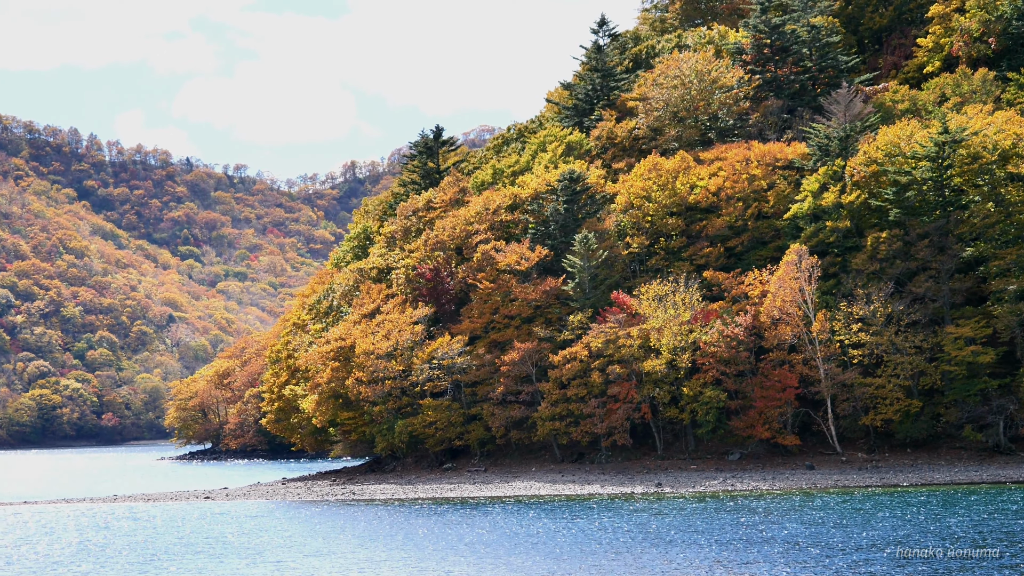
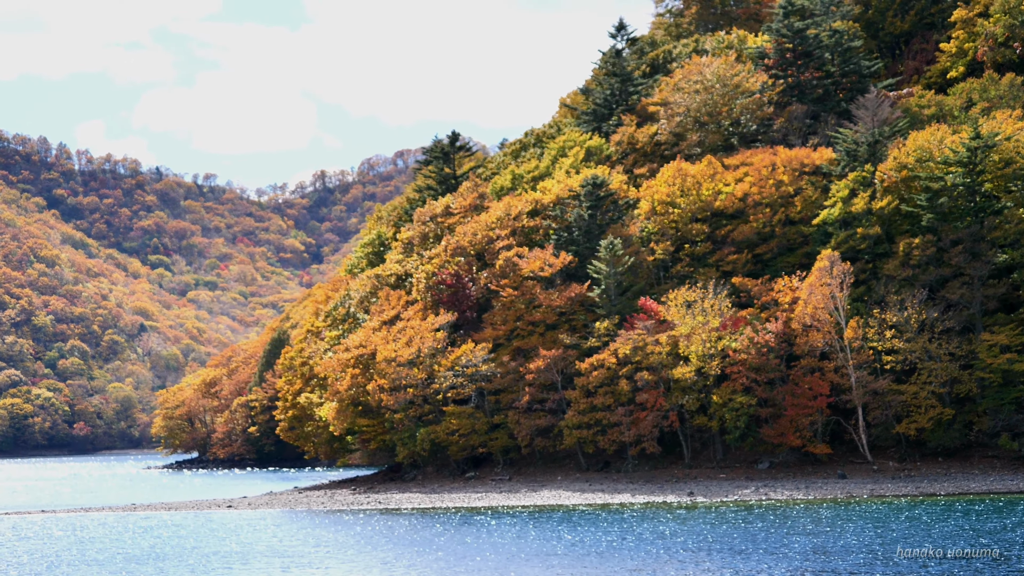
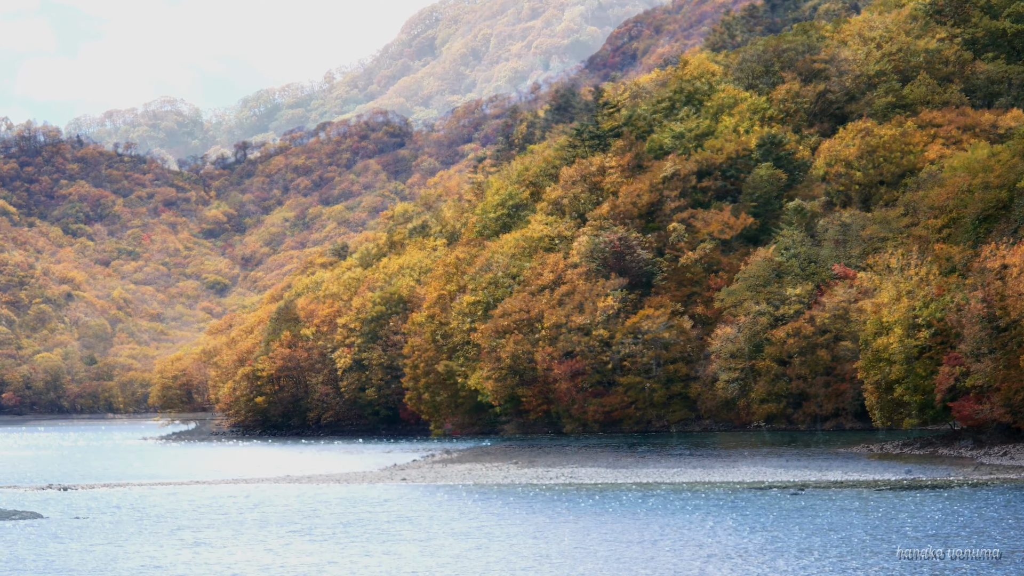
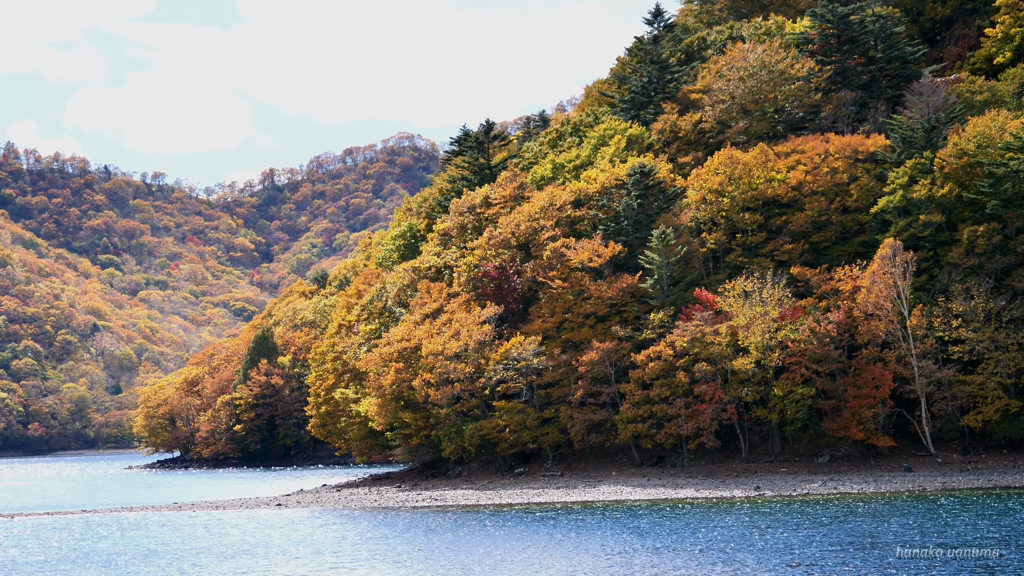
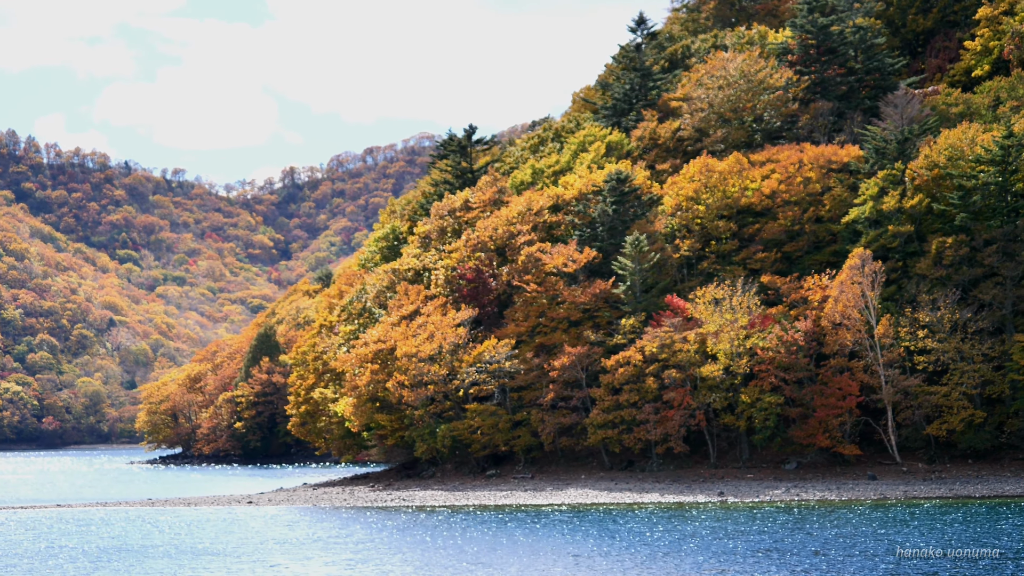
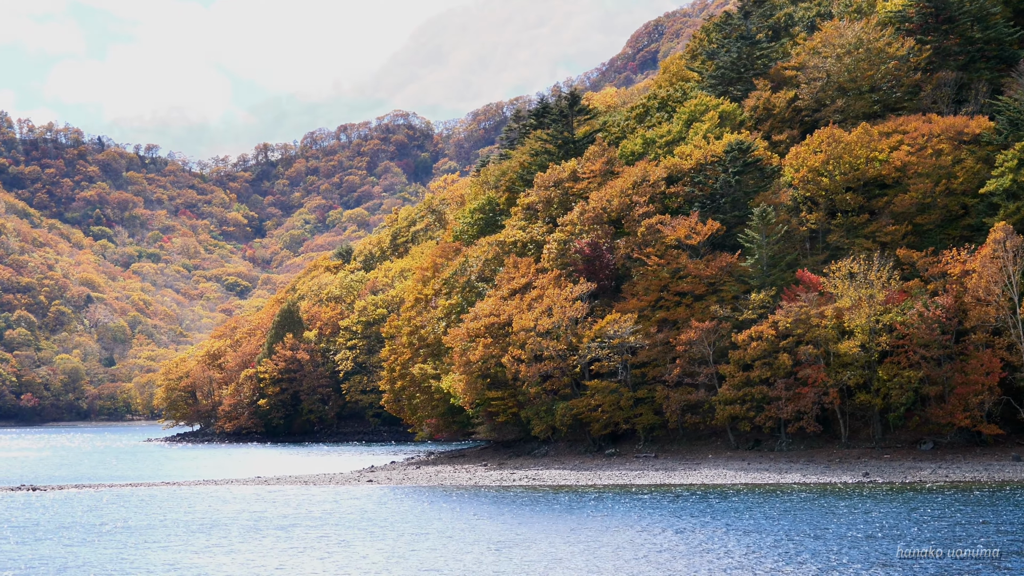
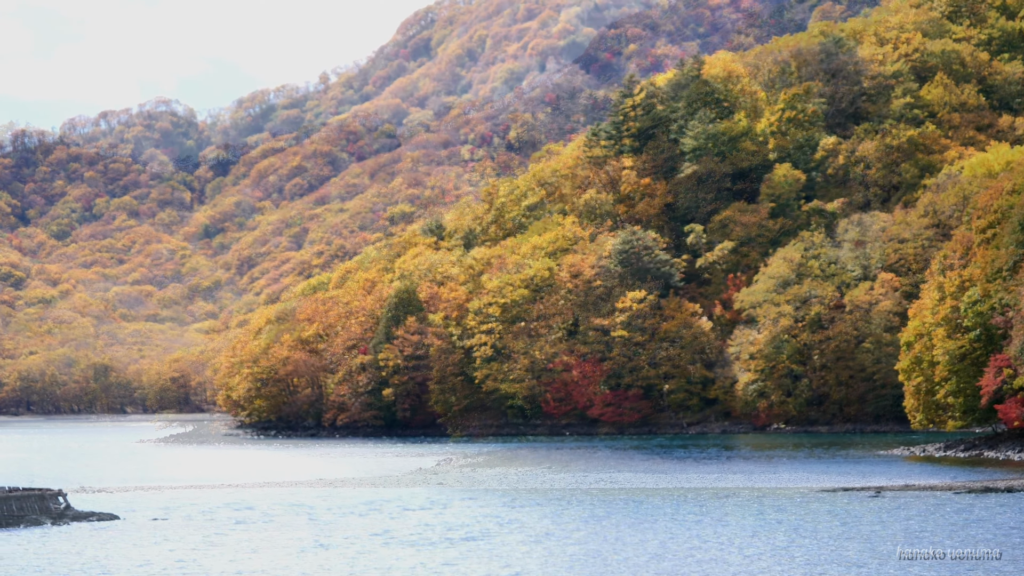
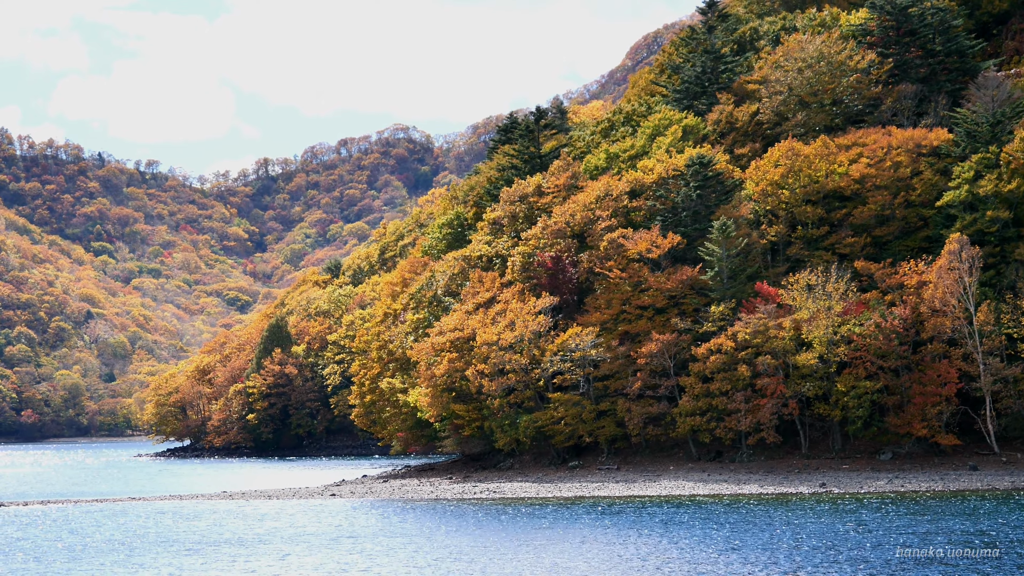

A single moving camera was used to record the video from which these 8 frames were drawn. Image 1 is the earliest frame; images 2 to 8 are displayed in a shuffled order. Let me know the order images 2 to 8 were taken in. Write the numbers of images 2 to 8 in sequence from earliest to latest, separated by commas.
2, 5, 4, 8, 6, 3, 7
